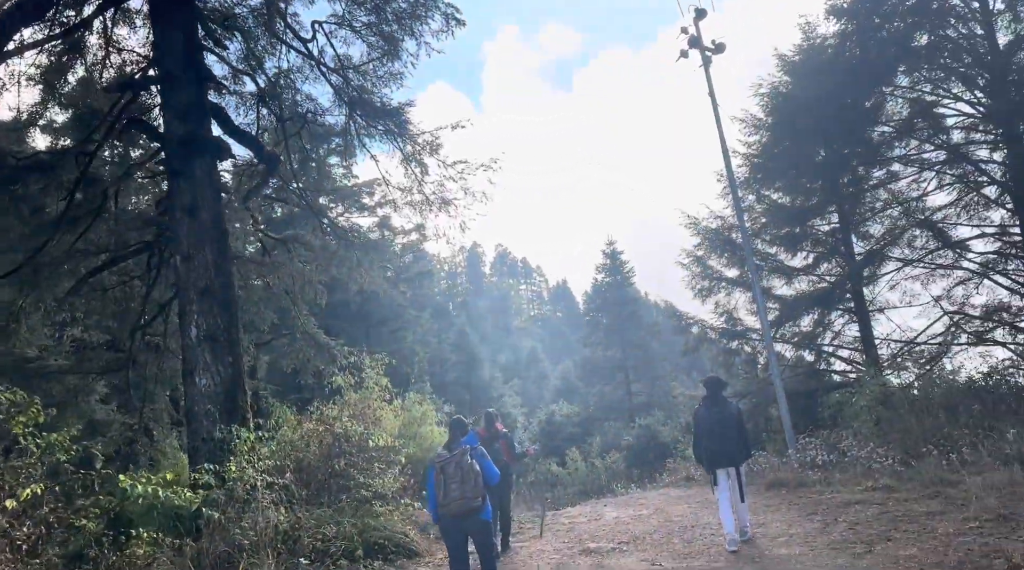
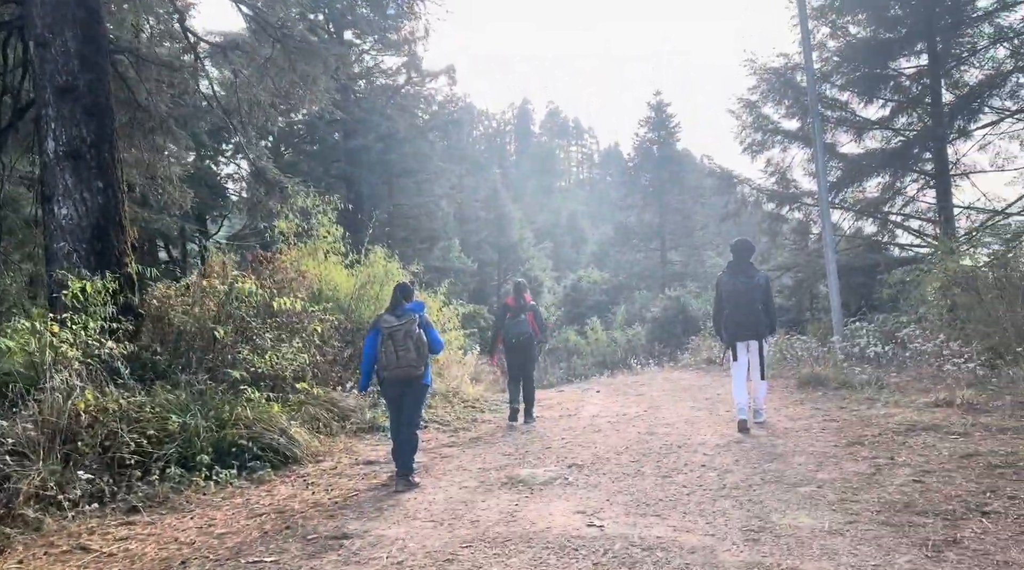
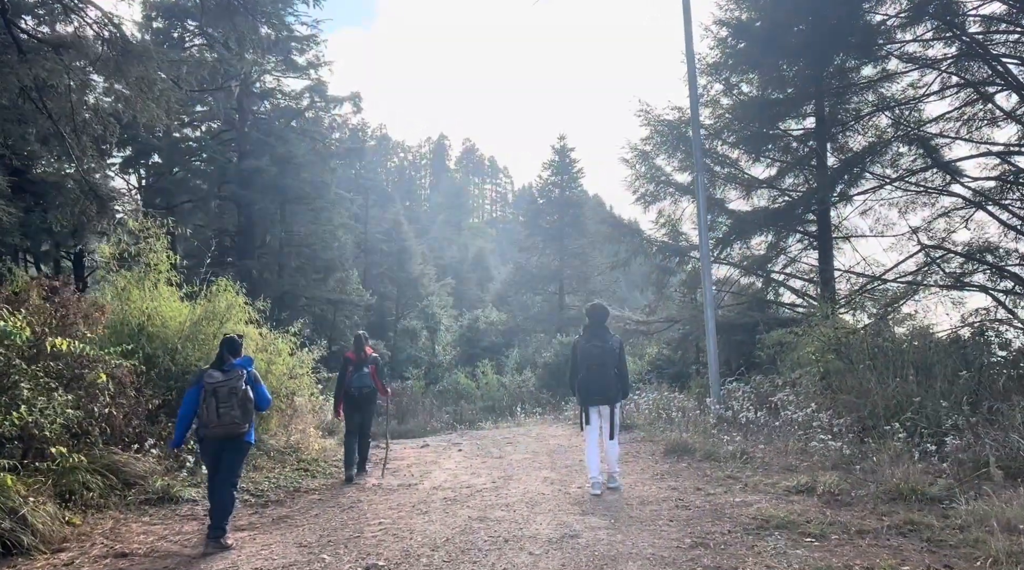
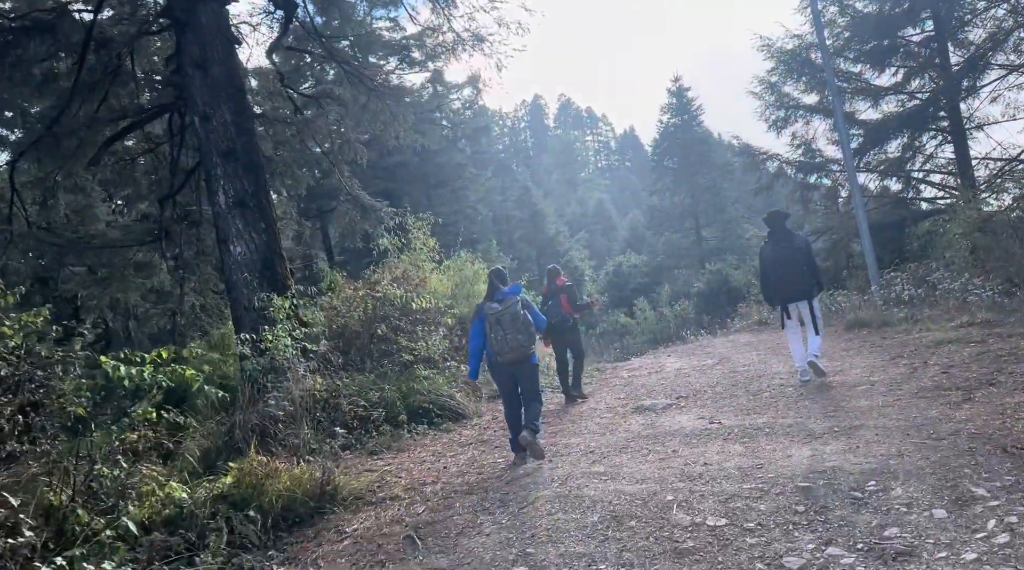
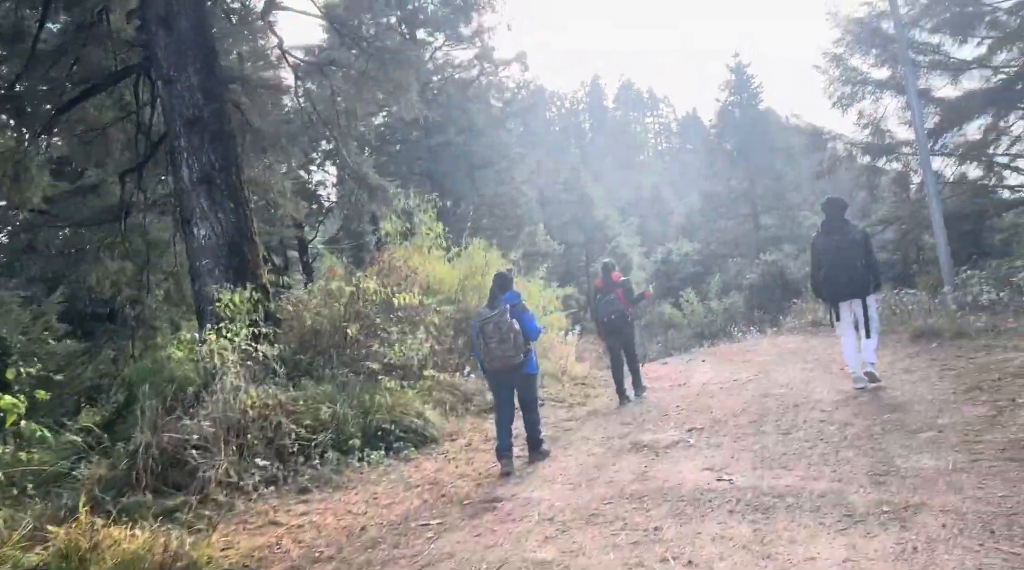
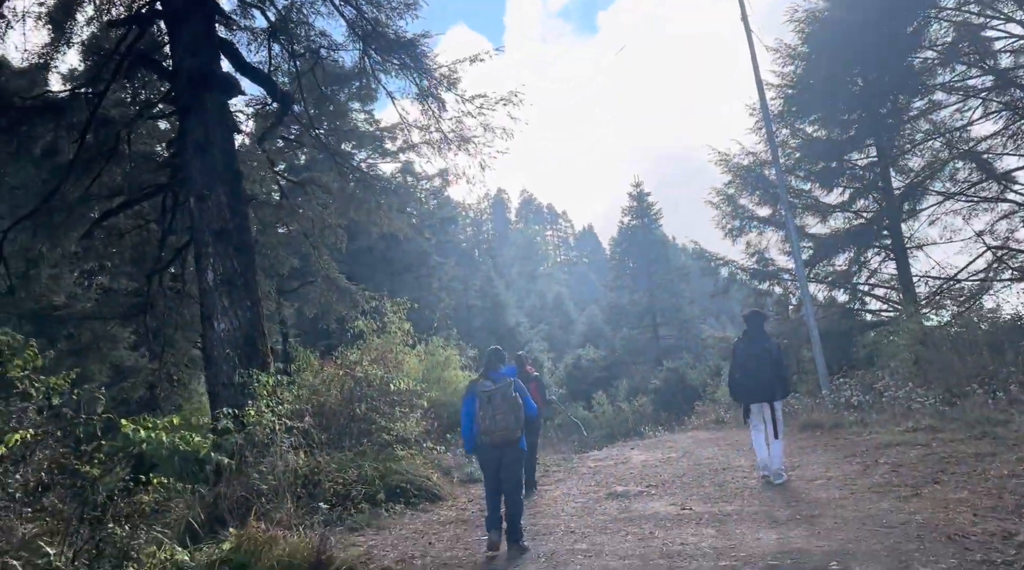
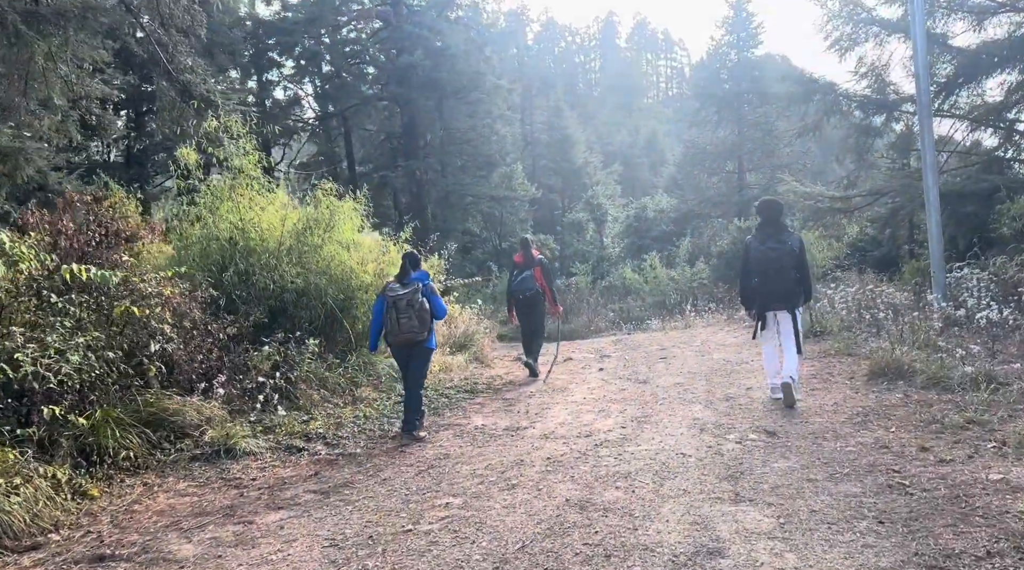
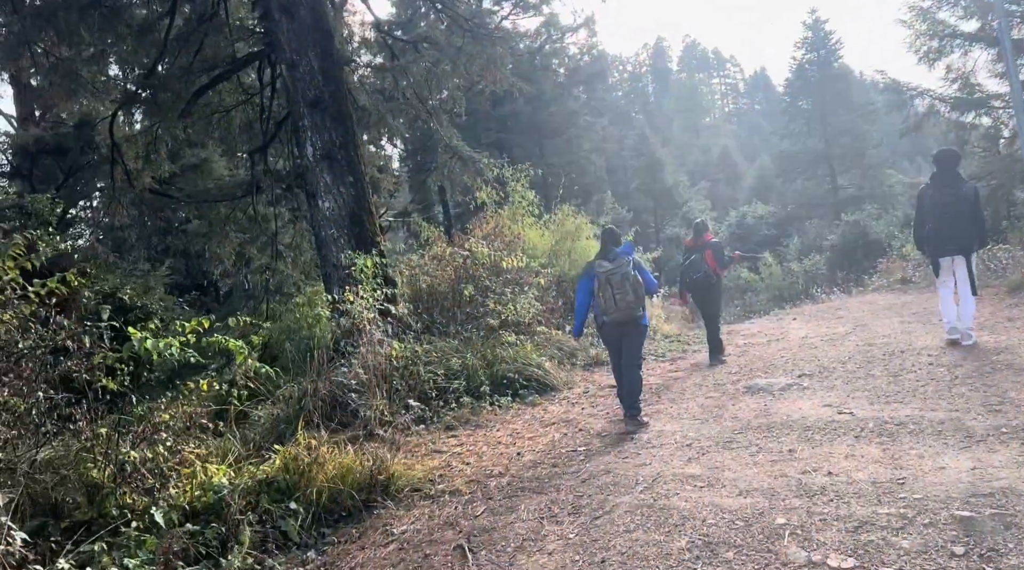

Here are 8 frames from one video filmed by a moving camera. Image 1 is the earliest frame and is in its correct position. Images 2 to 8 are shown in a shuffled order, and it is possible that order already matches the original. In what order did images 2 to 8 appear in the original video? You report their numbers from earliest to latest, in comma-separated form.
6, 4, 8, 5, 2, 3, 7
